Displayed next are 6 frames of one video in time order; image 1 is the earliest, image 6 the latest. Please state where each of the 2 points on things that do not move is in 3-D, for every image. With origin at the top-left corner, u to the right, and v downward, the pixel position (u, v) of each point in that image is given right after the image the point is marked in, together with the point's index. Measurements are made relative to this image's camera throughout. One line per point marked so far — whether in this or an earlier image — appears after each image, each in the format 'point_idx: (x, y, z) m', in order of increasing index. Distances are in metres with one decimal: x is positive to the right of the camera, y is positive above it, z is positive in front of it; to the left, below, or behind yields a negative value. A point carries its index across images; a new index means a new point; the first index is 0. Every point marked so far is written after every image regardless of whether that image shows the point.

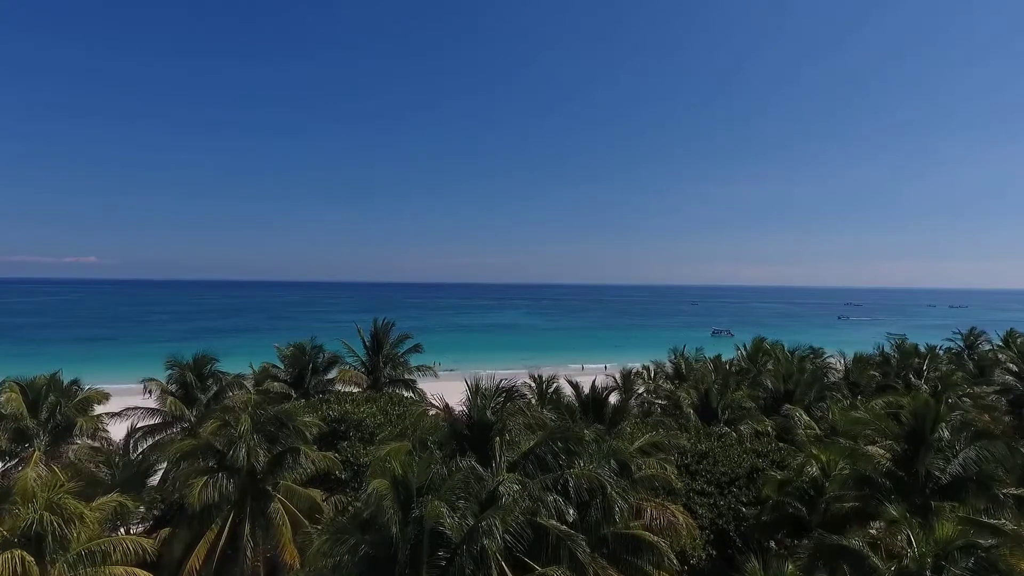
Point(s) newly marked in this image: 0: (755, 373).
0: (+22.0, -7.7, +16.9) m
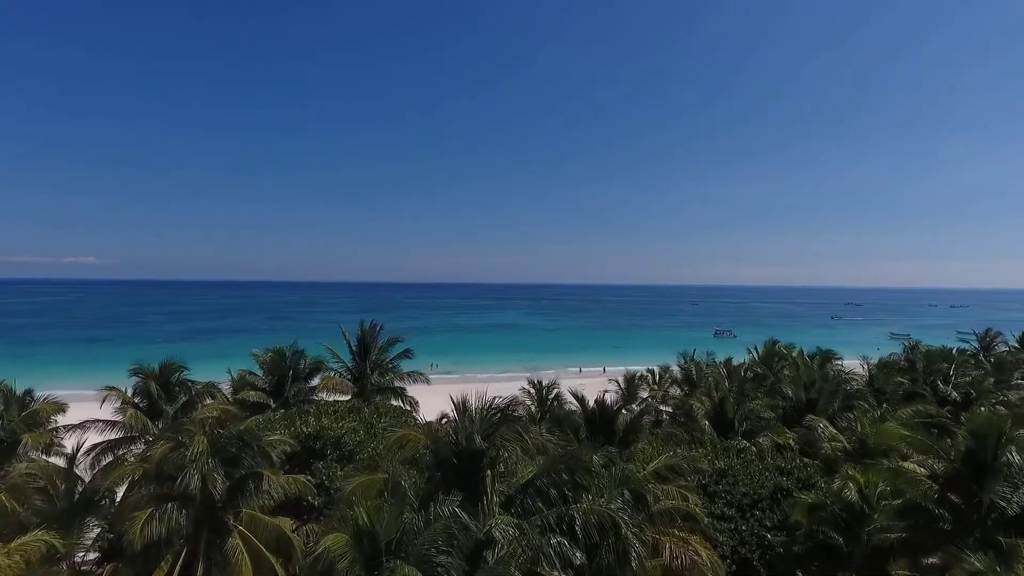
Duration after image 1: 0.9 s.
0: (+21.8, -7.7, +15.6) m
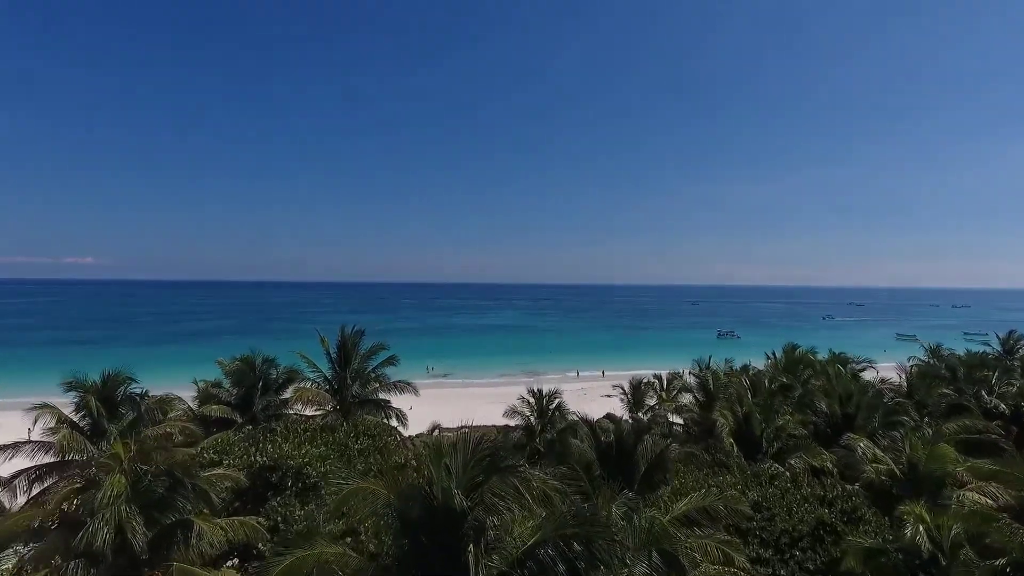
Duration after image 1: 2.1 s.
0: (+21.6, -7.7, +14.0) m
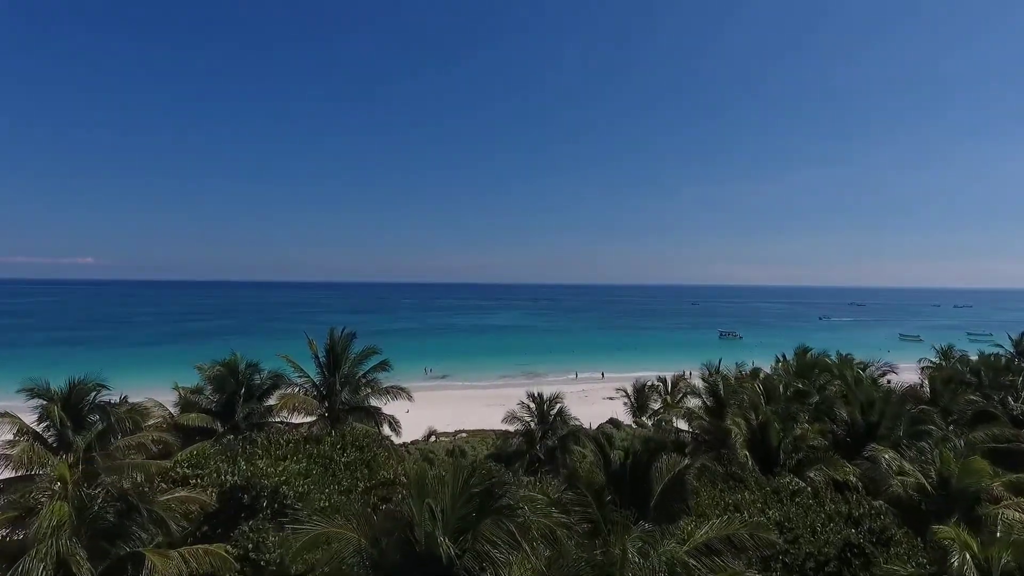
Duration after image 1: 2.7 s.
0: (+21.5, -7.7, +13.2) m
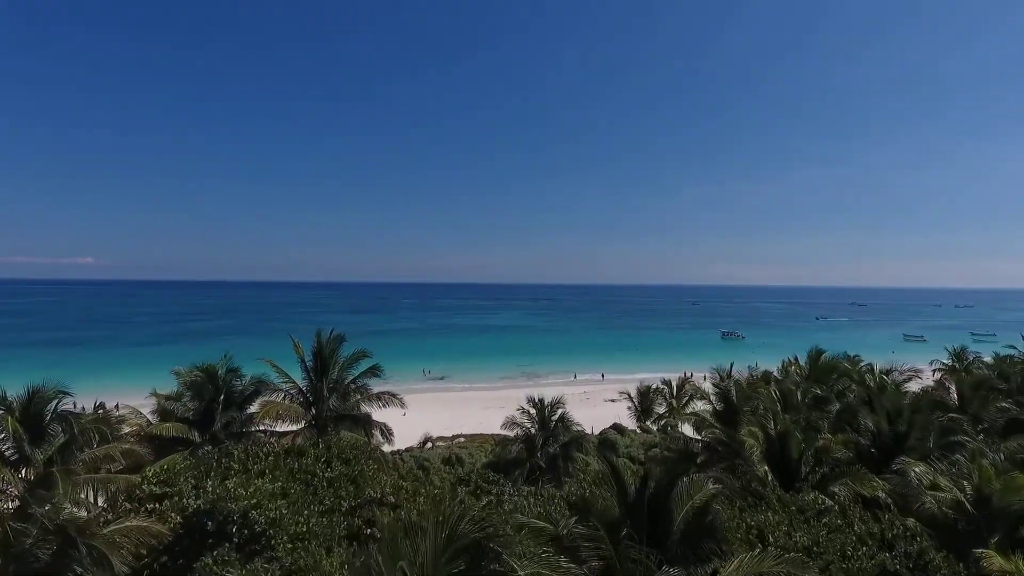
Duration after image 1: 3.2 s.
0: (+21.5, -7.7, +12.3) m
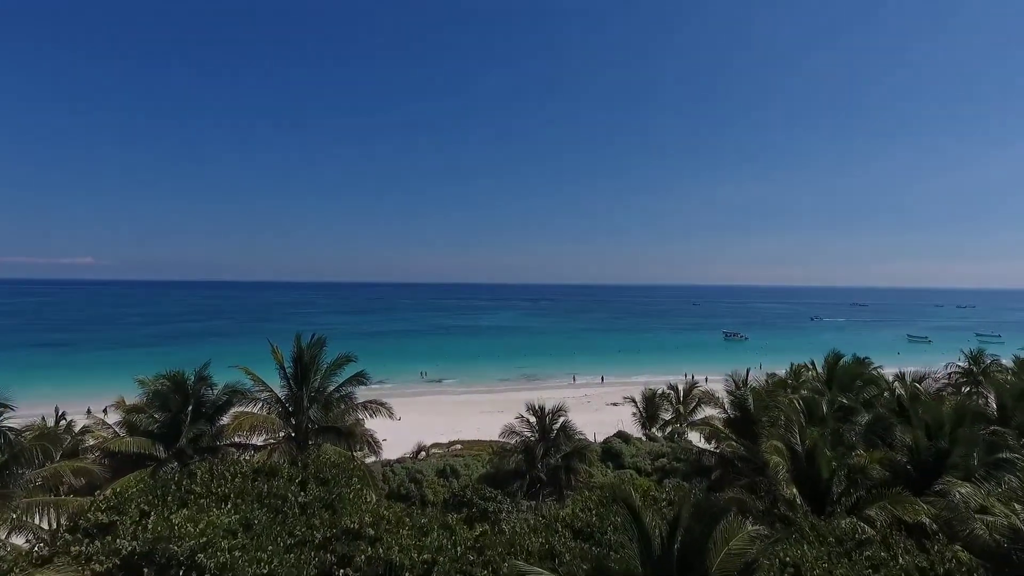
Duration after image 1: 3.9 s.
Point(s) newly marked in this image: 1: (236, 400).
0: (+21.4, -7.7, +11.2) m
1: (-17.3, -7.0, +11.7) m
